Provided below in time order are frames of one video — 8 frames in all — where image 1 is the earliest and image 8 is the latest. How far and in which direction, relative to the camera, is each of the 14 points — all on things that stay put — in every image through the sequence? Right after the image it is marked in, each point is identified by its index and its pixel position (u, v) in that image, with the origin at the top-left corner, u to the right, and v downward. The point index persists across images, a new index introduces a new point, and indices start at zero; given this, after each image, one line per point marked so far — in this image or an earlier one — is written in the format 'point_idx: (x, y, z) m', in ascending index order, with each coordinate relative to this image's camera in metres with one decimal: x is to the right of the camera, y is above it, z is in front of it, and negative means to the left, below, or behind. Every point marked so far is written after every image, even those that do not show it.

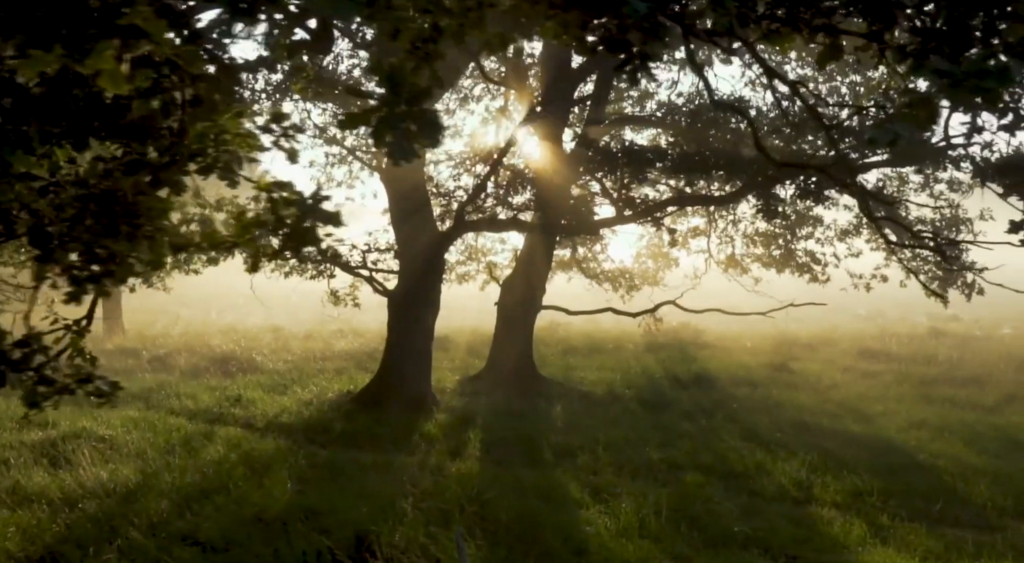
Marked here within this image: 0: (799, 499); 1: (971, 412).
0: (+2.7, -2.1, +7.8) m
1: (+7.1, -2.0, +12.7) m
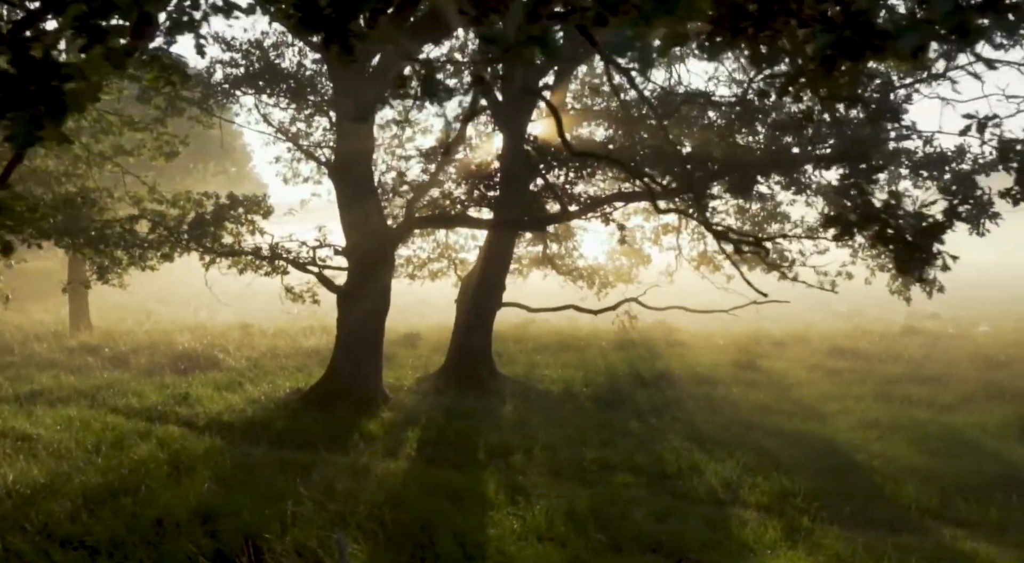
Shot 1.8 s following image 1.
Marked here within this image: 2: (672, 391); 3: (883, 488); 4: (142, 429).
0: (+2.0, -2.0, +7.6) m
1: (+6.3, -1.9, +12.6) m
2: (+2.8, -1.9, +14.4) m
3: (+3.5, -2.0, +7.8) m
4: (-4.8, -1.9, +10.6) m
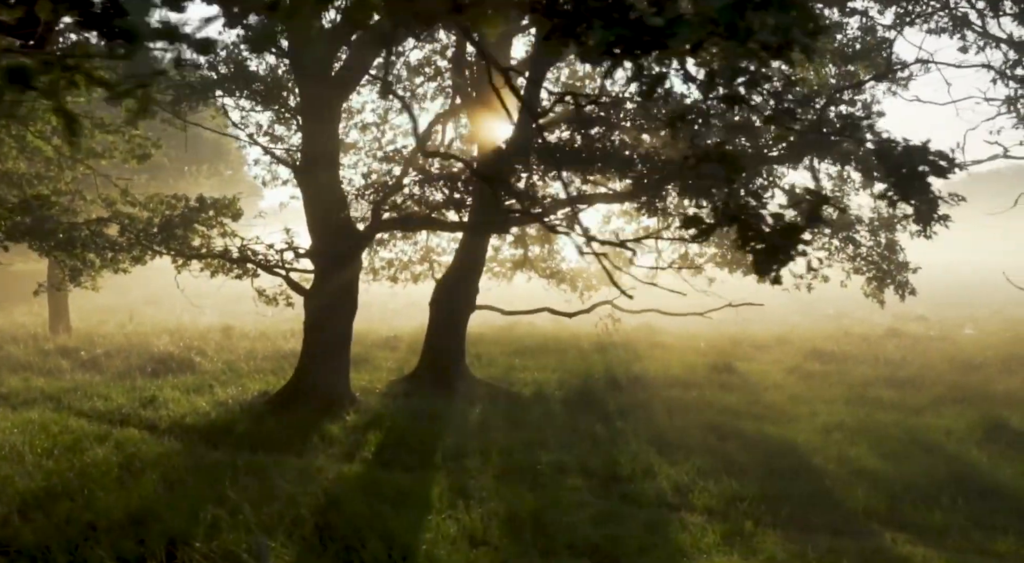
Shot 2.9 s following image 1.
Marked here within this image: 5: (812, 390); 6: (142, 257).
0: (+1.5, -2.0, +7.6) m
1: (+5.8, -2.0, +12.5) m
2: (+2.3, -1.9, +14.3) m
3: (+3.0, -2.0, +7.7) m
4: (-5.3, -1.9, +10.6) m
5: (+5.4, -1.9, +14.8) m
6: (-6.2, +0.4, +13.8) m
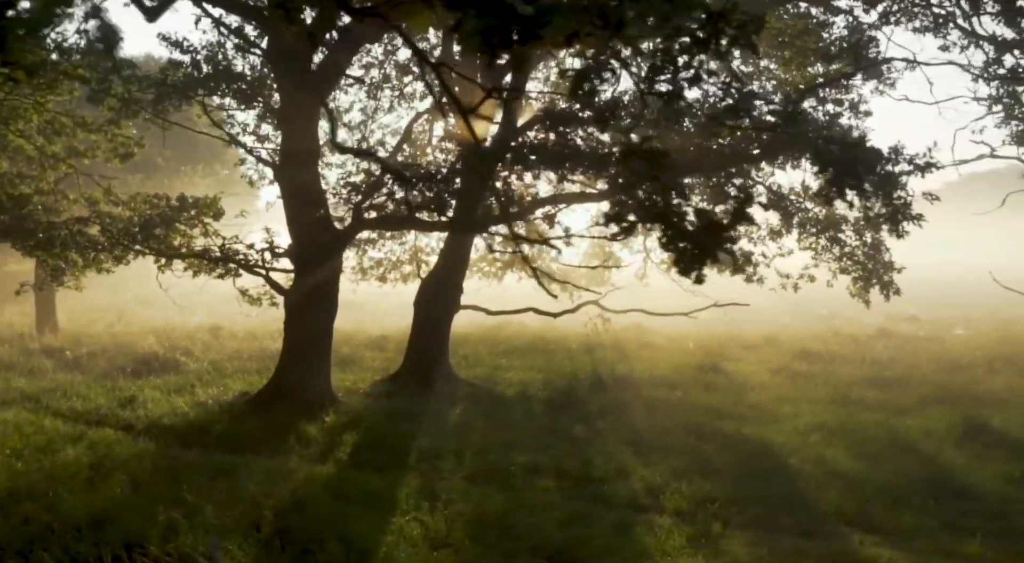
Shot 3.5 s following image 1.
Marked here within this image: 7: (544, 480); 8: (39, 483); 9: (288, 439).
0: (+1.2, -2.0, +7.5) m
1: (+5.5, -2.0, +12.5) m
2: (+2.0, -1.9, +14.3) m
3: (+2.7, -2.0, +7.7) m
4: (-5.5, -1.9, +10.5) m
5: (+5.1, -1.9, +14.7) m
6: (-6.4, +0.4, +13.7) m
7: (+0.3, -2.0, +8.3) m
8: (-4.4, -1.9, +7.7) m
9: (-2.8, -2.0, +10.4) m
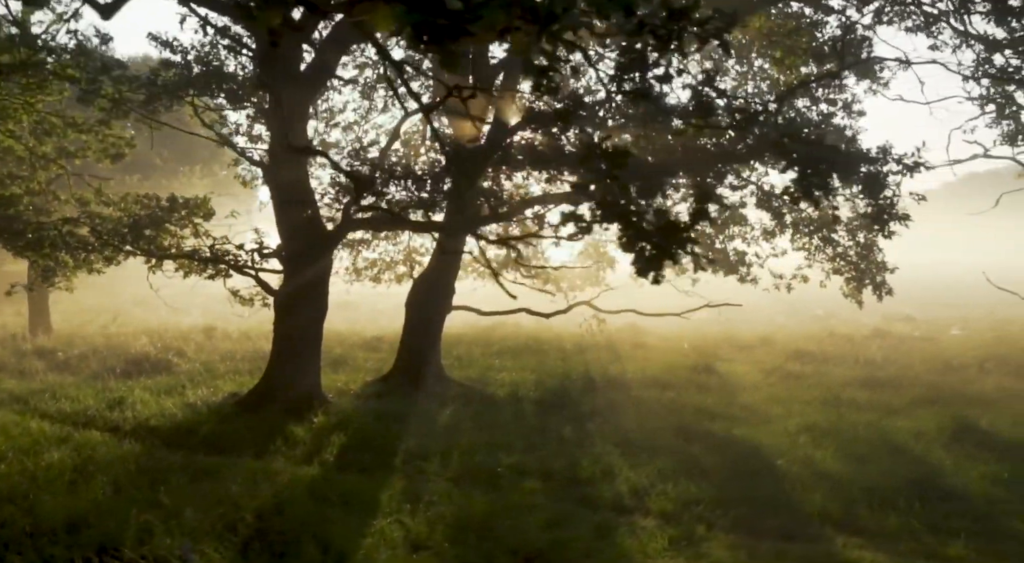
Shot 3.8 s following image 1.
0: (+1.0, -2.1, +7.5) m
1: (+5.4, -2.0, +12.5) m
2: (+1.8, -1.9, +14.2) m
3: (+2.6, -2.0, +7.6) m
4: (-5.7, -1.9, +10.5) m
5: (+4.9, -1.9, +14.7) m
6: (-6.6, +0.4, +13.7) m
7: (+0.2, -2.0, +8.3) m
8: (-4.5, -1.9, +7.6) m
9: (-3.0, -2.0, +10.4) m
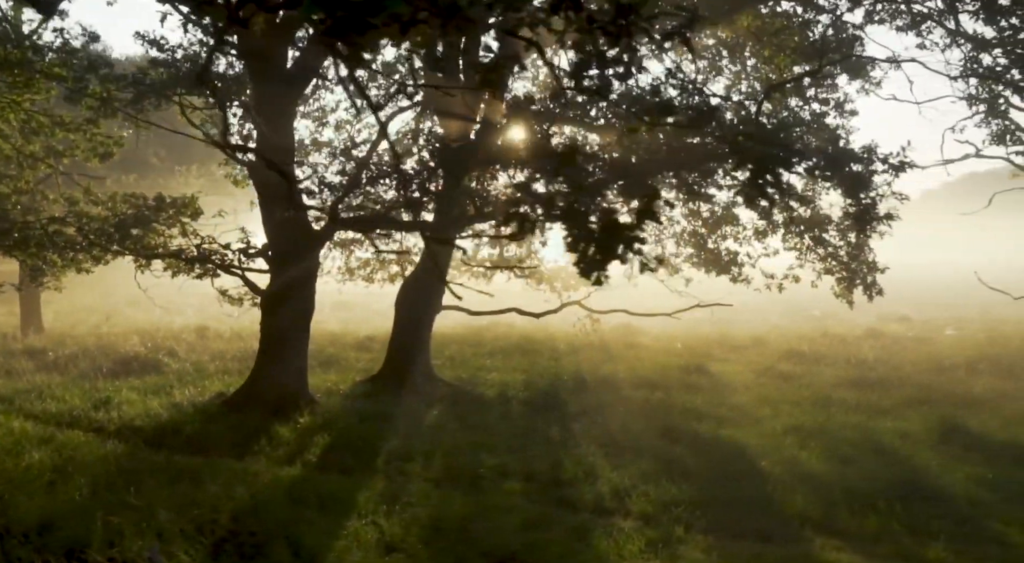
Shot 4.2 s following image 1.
0: (+0.9, -2.1, +7.4) m
1: (+5.2, -2.0, +12.4) m
2: (+1.7, -1.9, +14.2) m
3: (+2.4, -2.0, +7.6) m
4: (-5.9, -1.9, +10.4) m
5: (+4.7, -1.9, +14.6) m
6: (-6.8, +0.4, +13.6) m
7: (0.0, -2.0, +8.2) m
8: (-4.7, -1.9, +7.6) m
9: (-3.2, -2.0, +10.3) m
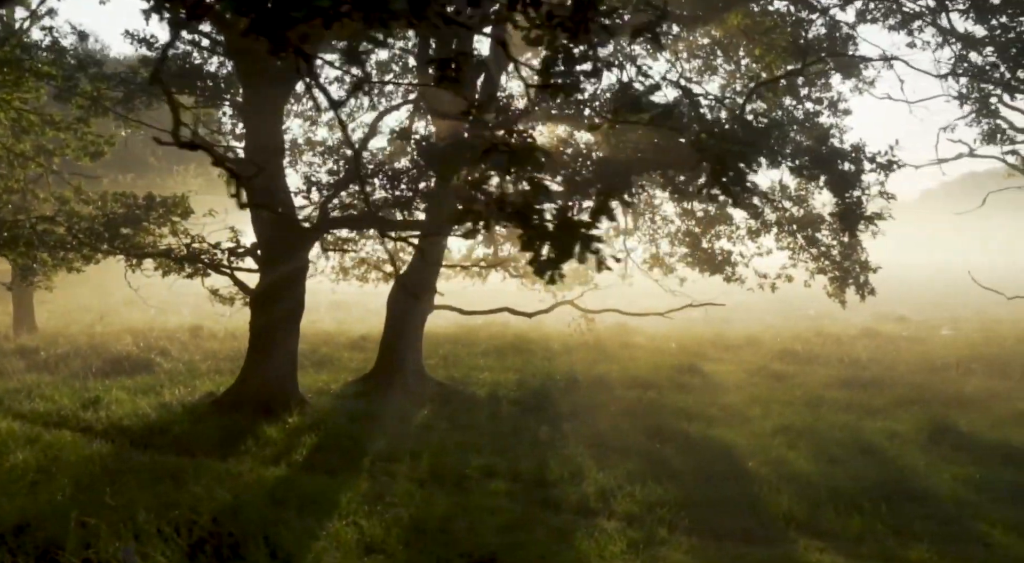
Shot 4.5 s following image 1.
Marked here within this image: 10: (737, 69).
0: (+0.7, -2.0, +7.4) m
1: (+5.0, -2.0, +12.4) m
2: (+1.5, -1.9, +14.2) m
3: (+2.2, -2.0, +7.5) m
4: (-6.0, -1.9, +10.4) m
5: (+4.6, -1.9, +14.6) m
6: (-6.9, +0.4, +13.6) m
7: (-0.2, -2.0, +8.2) m
8: (-4.9, -1.9, +7.6) m
9: (-3.3, -2.0, +10.3) m
10: (+3.5, +3.3, +12.8) m
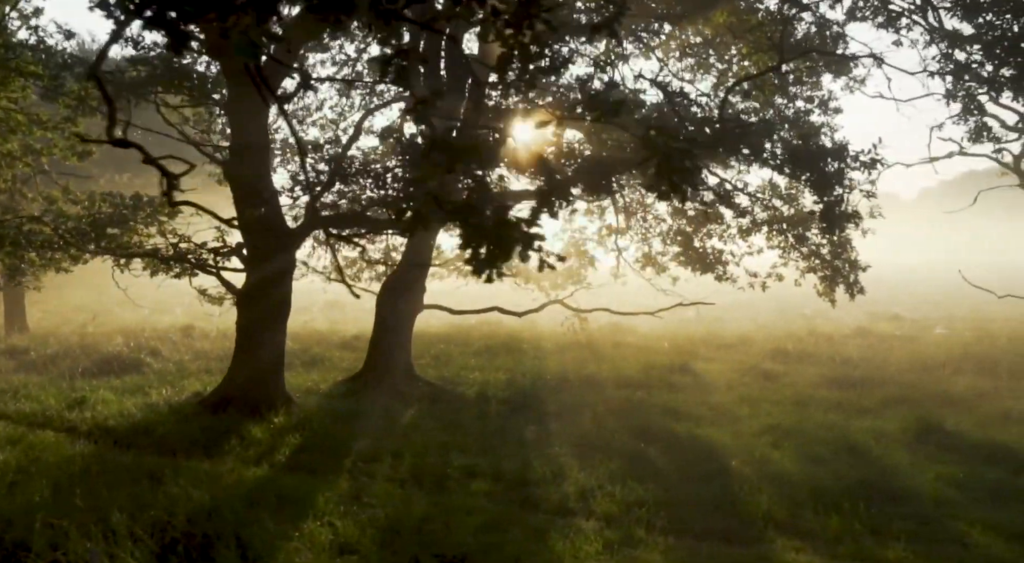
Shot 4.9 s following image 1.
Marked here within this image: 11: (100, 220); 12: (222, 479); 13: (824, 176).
0: (+0.5, -2.0, +7.4) m
1: (+4.8, -1.9, +12.3) m
2: (+1.3, -1.9, +14.1) m
3: (+2.0, -2.0, +7.5) m
4: (-6.2, -1.9, +10.3) m
5: (+4.4, -1.9, +14.5) m
6: (-7.1, +0.4, +13.5) m
7: (-0.3, -2.0, +8.2) m
8: (-5.1, -1.9, +7.5) m
9: (-3.5, -2.0, +10.3) m
10: (+3.3, +3.3, +12.7) m
11: (-6.6, +1.0, +13.2) m
12: (-2.9, -2.0, +8.2) m
13: (+4.3, +1.5, +11.3) m
